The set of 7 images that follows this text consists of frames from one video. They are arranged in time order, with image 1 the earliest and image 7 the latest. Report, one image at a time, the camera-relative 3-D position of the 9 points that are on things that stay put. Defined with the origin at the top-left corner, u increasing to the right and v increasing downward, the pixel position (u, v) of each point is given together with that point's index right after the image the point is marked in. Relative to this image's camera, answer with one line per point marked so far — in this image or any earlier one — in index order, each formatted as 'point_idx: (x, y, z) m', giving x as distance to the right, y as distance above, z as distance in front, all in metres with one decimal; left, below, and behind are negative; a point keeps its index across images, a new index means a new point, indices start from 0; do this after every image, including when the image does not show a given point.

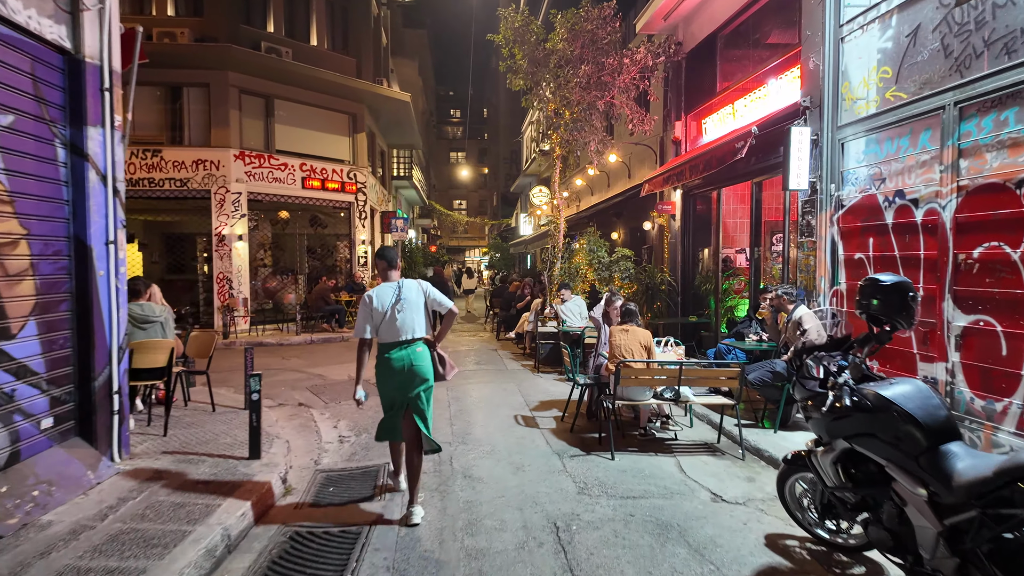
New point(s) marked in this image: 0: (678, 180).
0: (+2.7, +1.7, +9.3) m
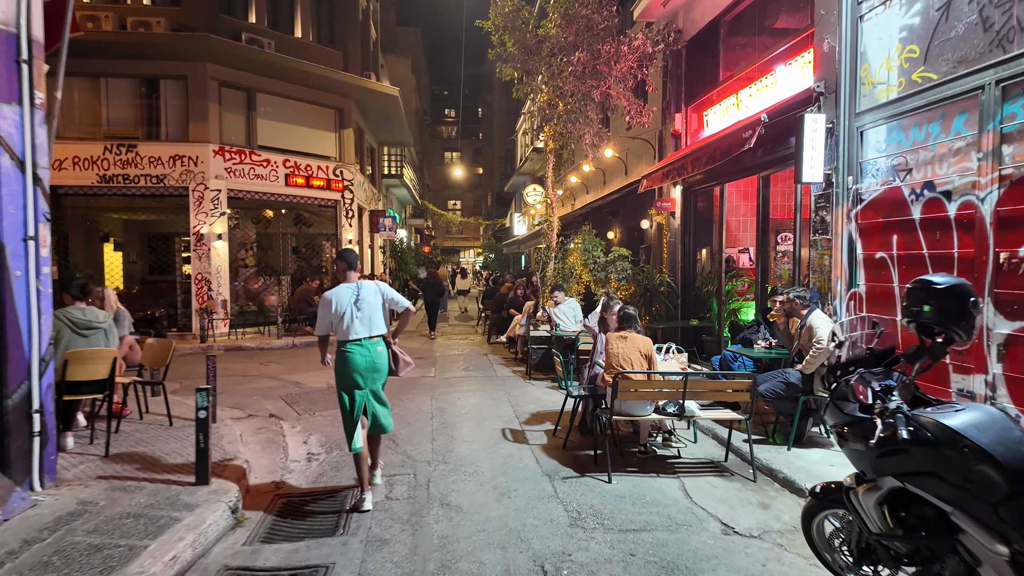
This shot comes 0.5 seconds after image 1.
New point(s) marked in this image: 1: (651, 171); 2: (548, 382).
0: (+2.5, +1.7, +8.7) m
1: (+2.4, +2.0, +9.9) m
2: (+0.6, -1.5, +9.3) m
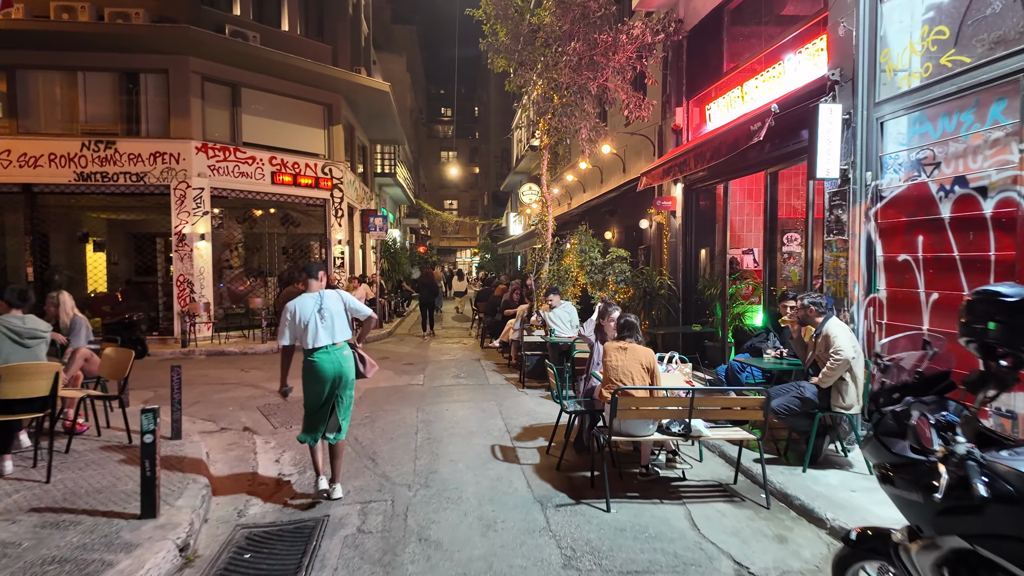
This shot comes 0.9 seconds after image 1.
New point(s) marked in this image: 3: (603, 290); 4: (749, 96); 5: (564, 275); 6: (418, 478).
0: (+2.4, +1.7, +8.2) m
1: (+2.2, +1.9, +9.4) m
2: (+0.5, -1.6, +8.8) m
3: (+1.5, 0.0, +9.7) m
4: (+3.3, +2.7, +8.1) m
5: (+0.9, +0.2, +9.8) m
6: (-0.9, -1.7, +5.3) m
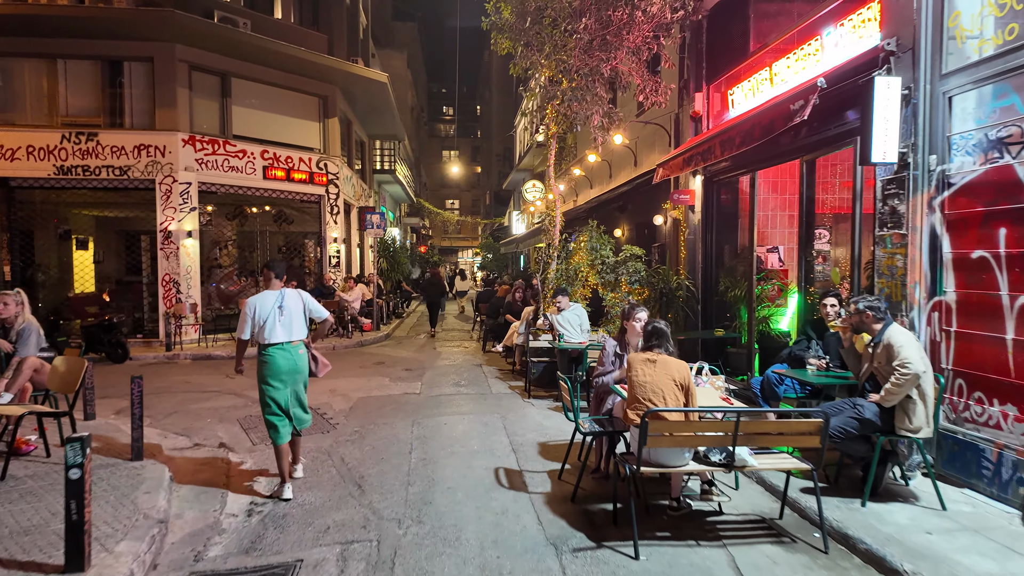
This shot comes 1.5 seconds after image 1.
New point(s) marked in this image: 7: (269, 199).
0: (+2.5, +1.6, +7.4) m
1: (+2.3, +1.9, +8.6) m
2: (+0.5, -1.6, +8.0) m
3: (+1.6, 0.0, +9.0) m
4: (+3.4, +2.7, +7.3) m
5: (+1.0, +0.2, +9.0) m
6: (-0.8, -1.7, +4.5) m
7: (-6.5, +2.4, +15.5) m
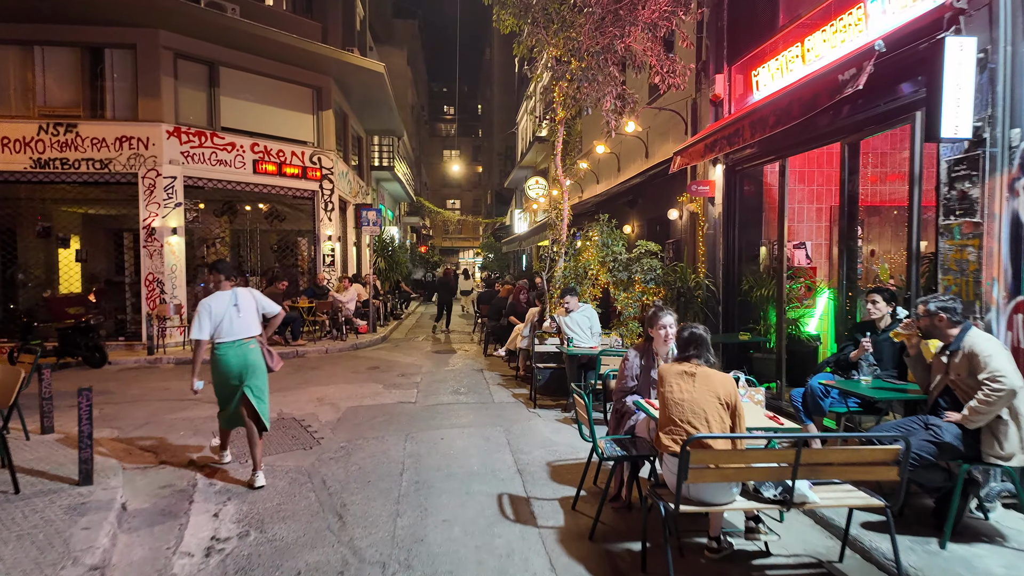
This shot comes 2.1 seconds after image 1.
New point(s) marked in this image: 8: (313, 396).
0: (+2.5, +1.7, +6.7) m
1: (+2.4, +1.9, +7.9) m
2: (+0.6, -1.6, +7.3) m
3: (+1.7, 0.0, +8.3) m
4: (+3.4, +2.7, +6.6) m
5: (+1.0, +0.2, +8.3) m
6: (-0.8, -1.7, +3.8) m
7: (-6.4, +2.4, +14.8) m
8: (-2.9, -1.6, +8.5) m
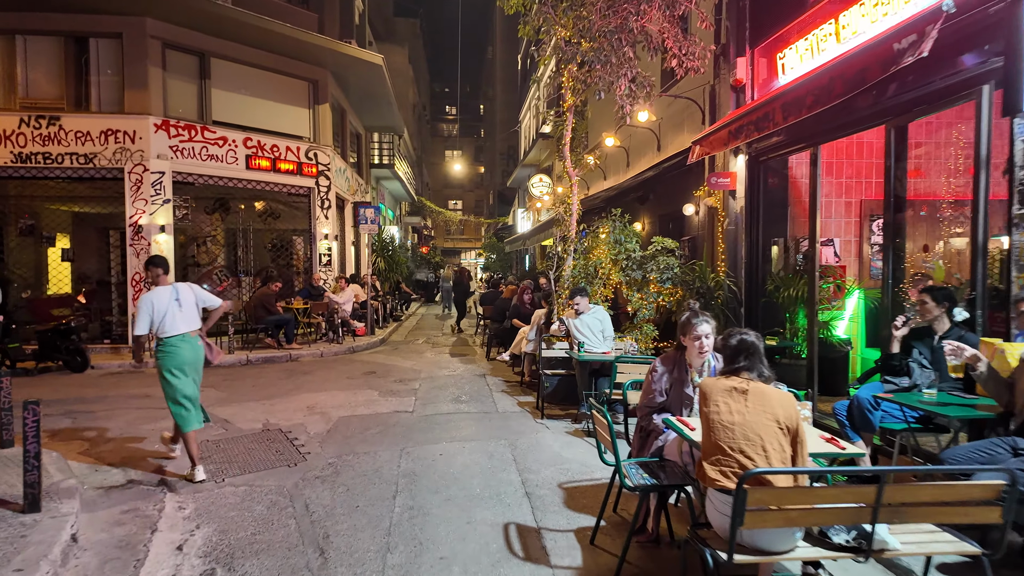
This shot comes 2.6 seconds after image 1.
0: (+2.6, +1.7, +6.1) m
1: (+2.4, +1.9, +7.3) m
2: (+0.6, -1.6, +6.7) m
3: (+1.7, 0.0, +7.6) m
4: (+3.5, +2.7, +6.0) m
5: (+1.1, +0.2, +7.7) m
6: (-0.7, -1.7, +3.2) m
7: (-6.3, +2.4, +14.2) m
8: (-2.8, -1.6, +7.9) m
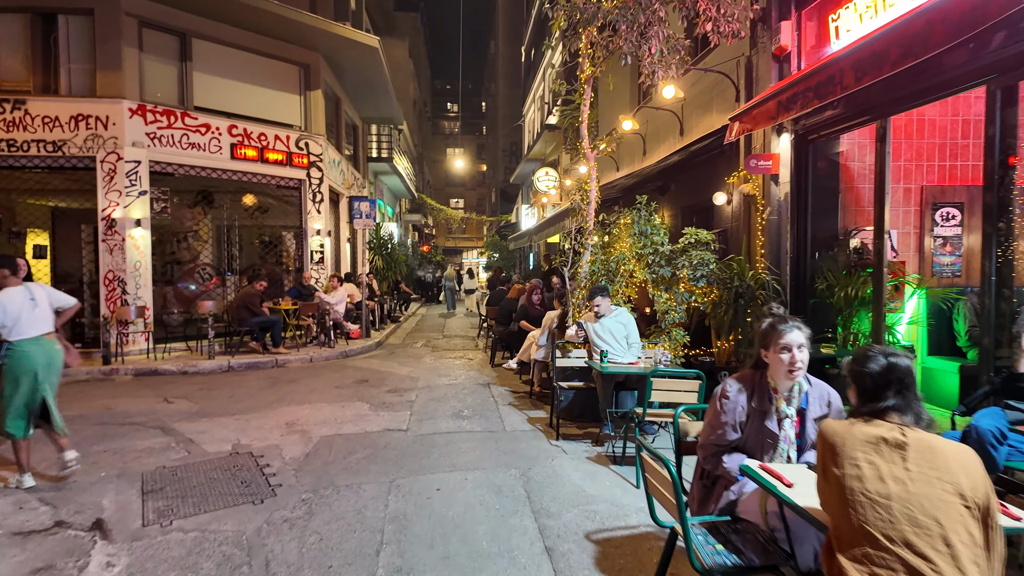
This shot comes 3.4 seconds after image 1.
0: (+2.7, +1.7, +5.1) m
1: (+2.5, +2.0, +6.3) m
2: (+0.7, -1.6, +5.7) m
3: (+1.8, 0.0, +6.6) m
4: (+3.6, +2.7, +5.0) m
5: (+1.2, +0.2, +6.7) m
6: (-0.6, -1.7, +2.2) m
7: (-6.2, +2.4, +13.3) m
8: (-2.7, -1.6, +6.9) m
